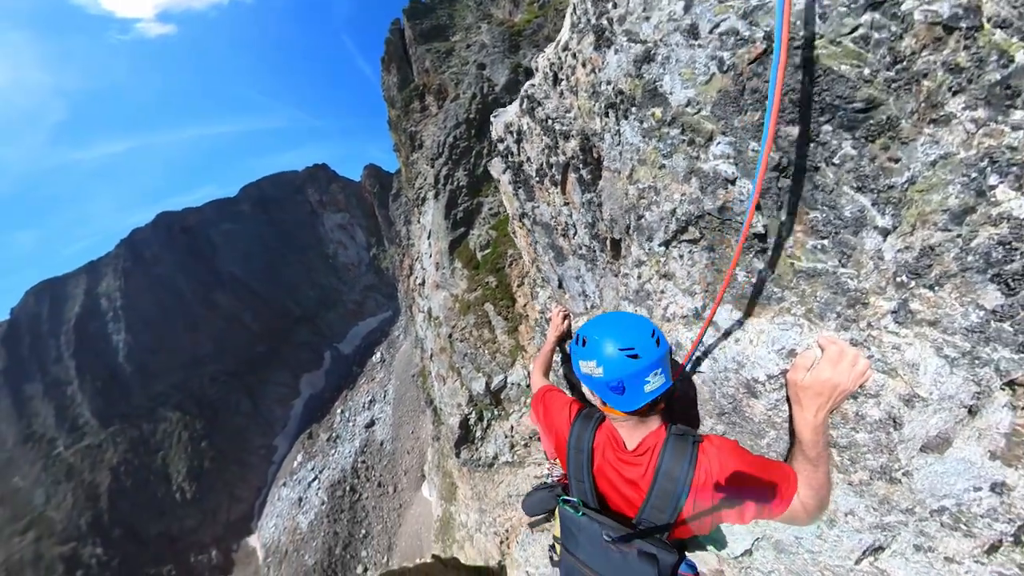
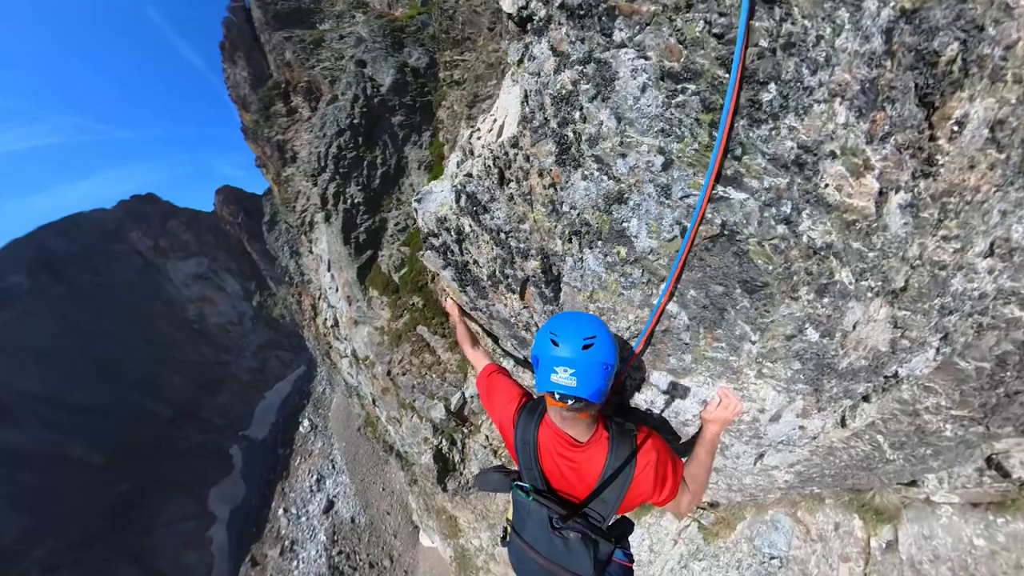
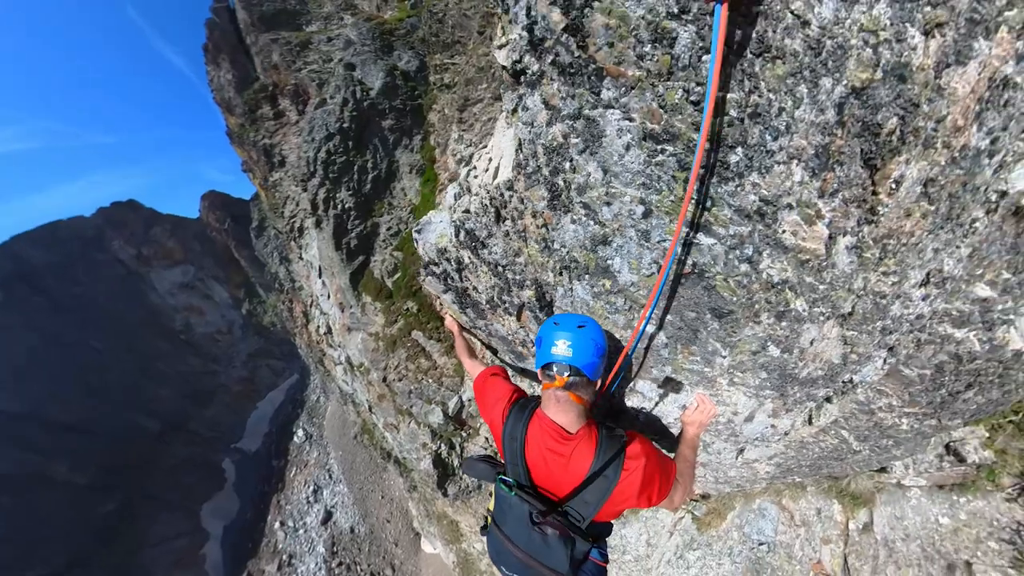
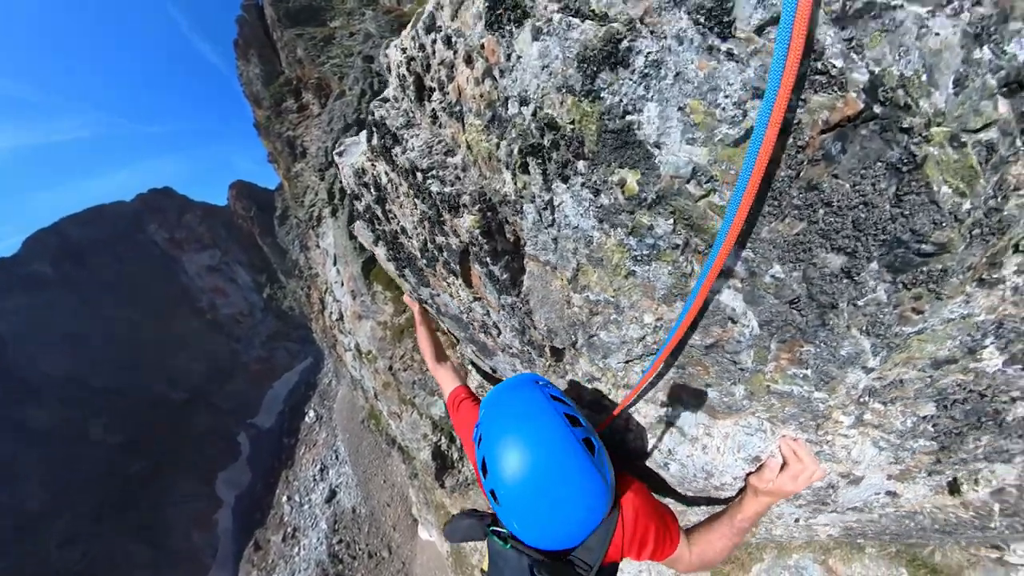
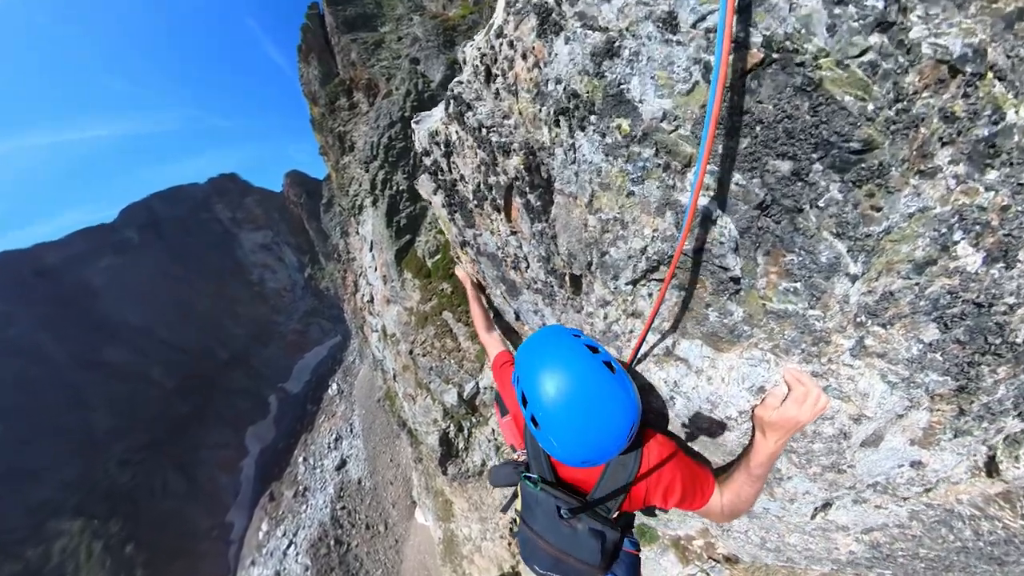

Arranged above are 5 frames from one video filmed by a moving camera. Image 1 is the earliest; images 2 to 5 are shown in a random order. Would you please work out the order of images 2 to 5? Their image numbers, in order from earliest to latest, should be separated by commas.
5, 4, 2, 3
